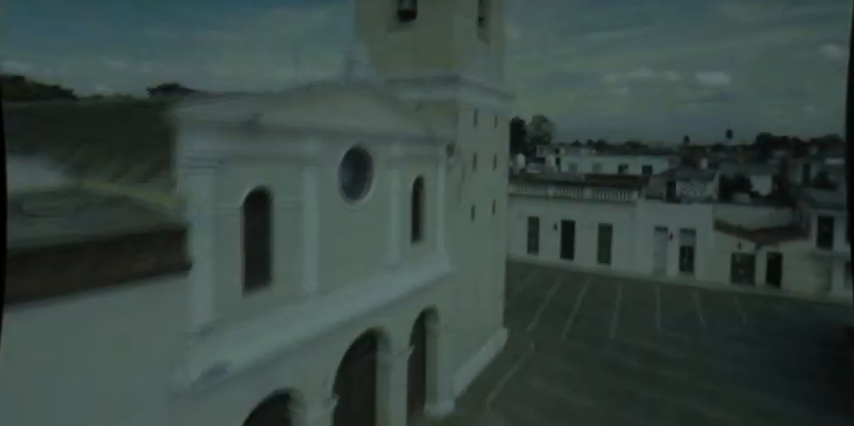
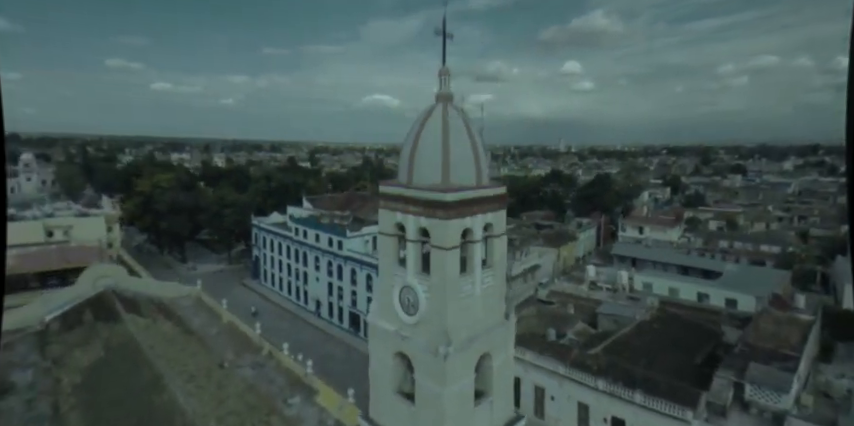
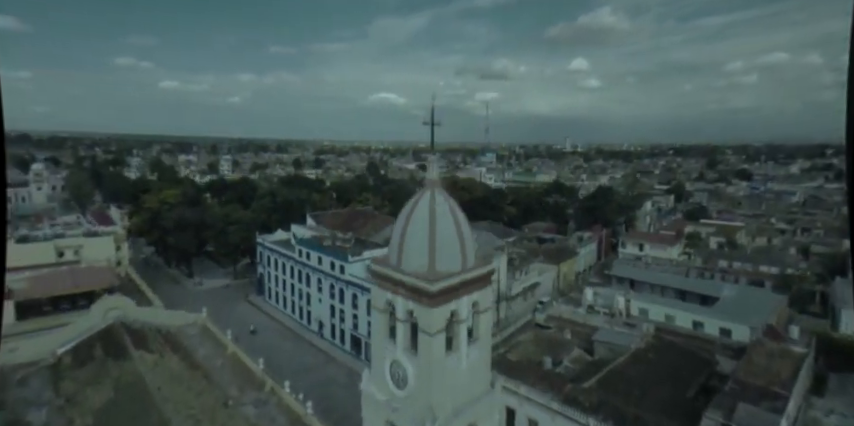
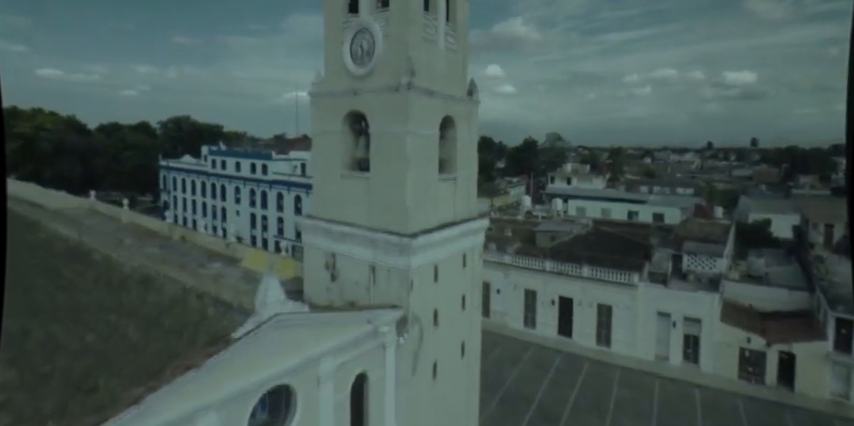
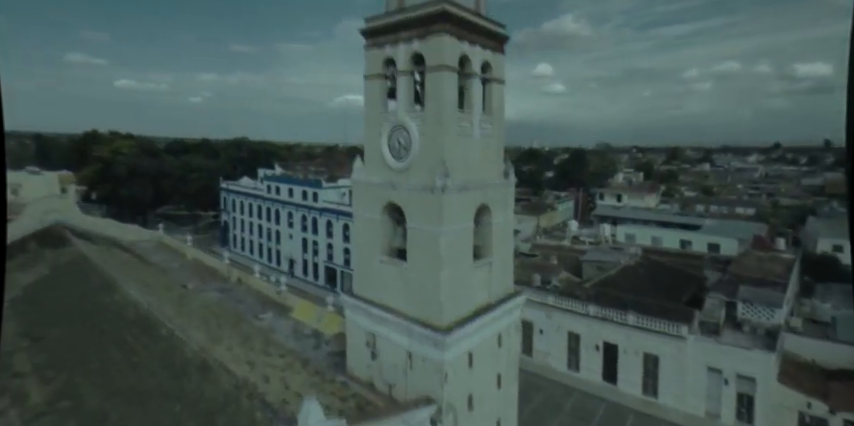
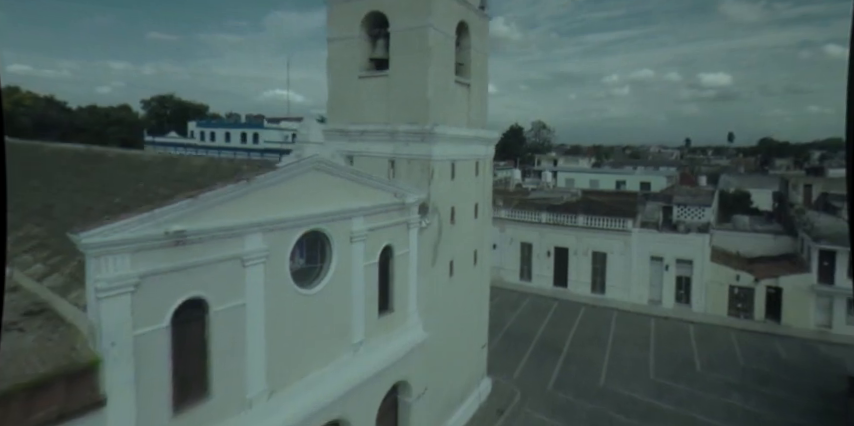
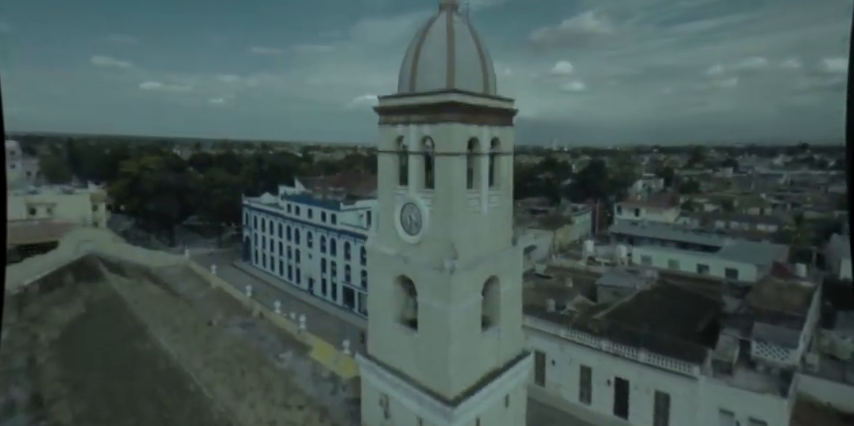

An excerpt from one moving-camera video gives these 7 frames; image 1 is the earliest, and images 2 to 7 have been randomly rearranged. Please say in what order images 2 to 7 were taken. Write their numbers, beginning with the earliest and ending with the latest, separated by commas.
6, 4, 5, 7, 2, 3
